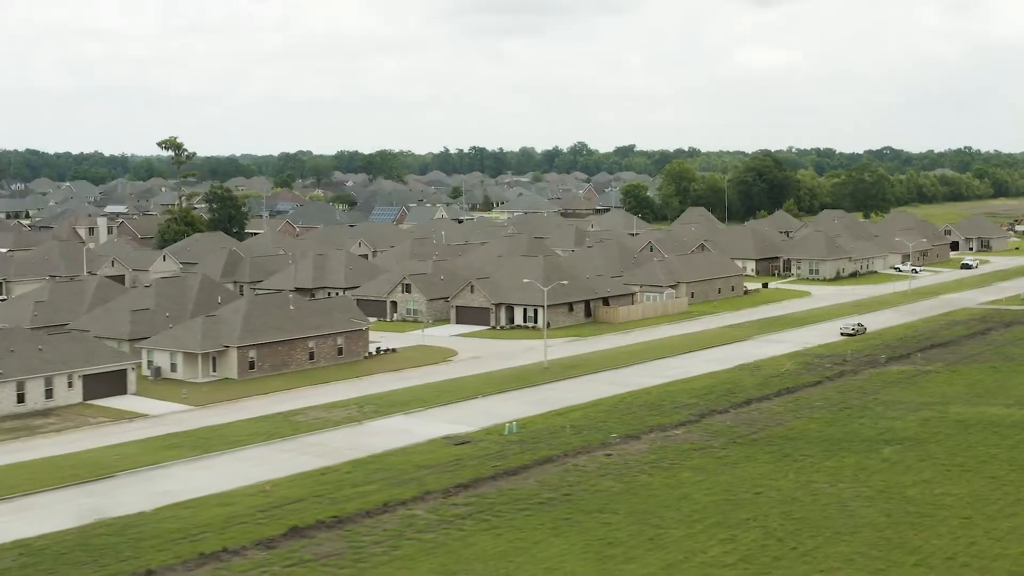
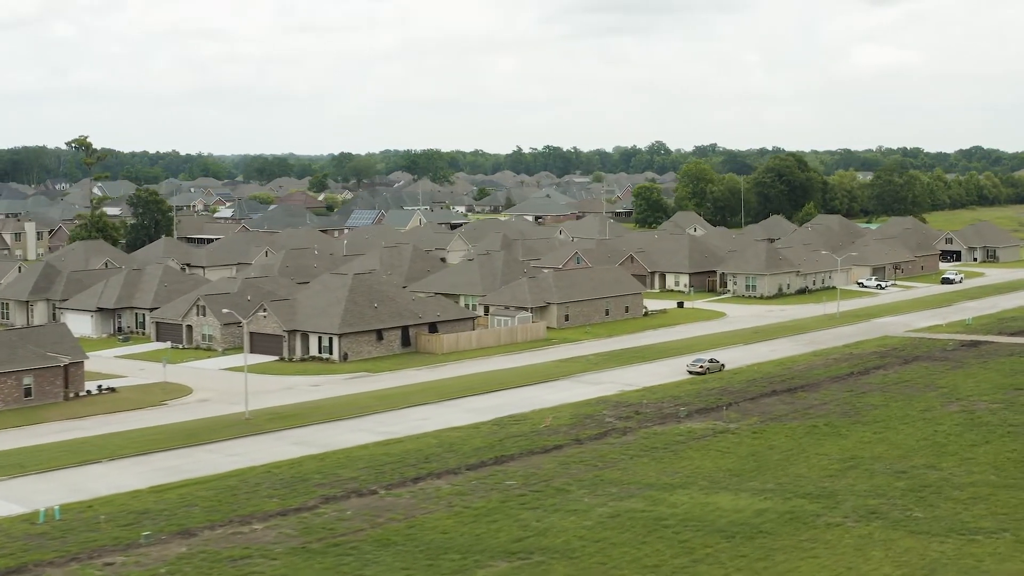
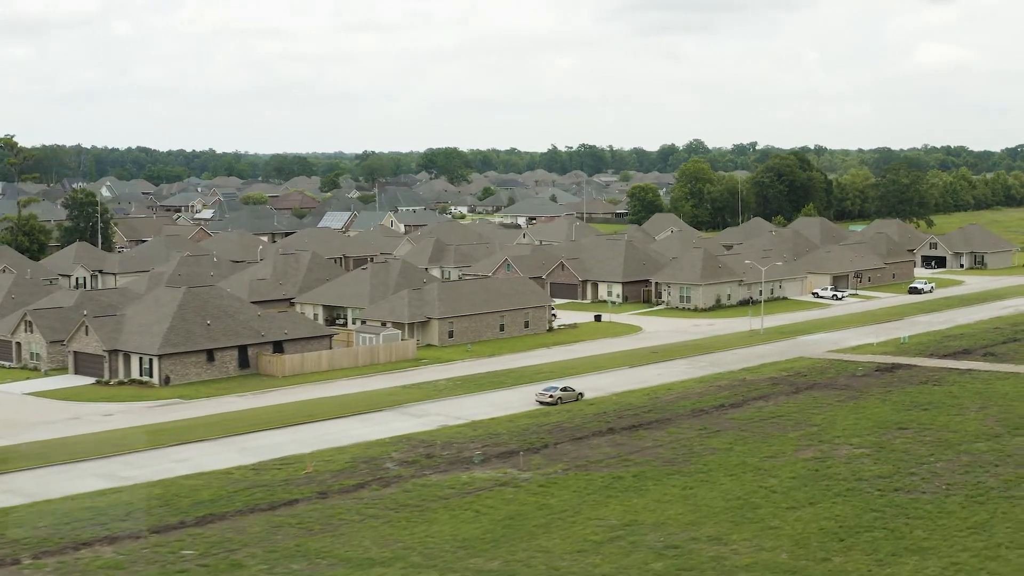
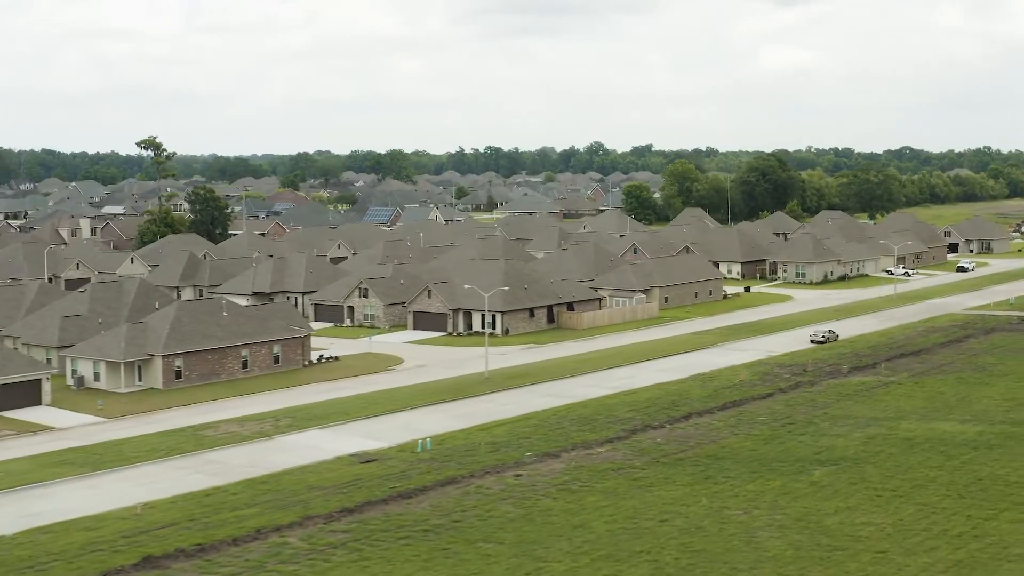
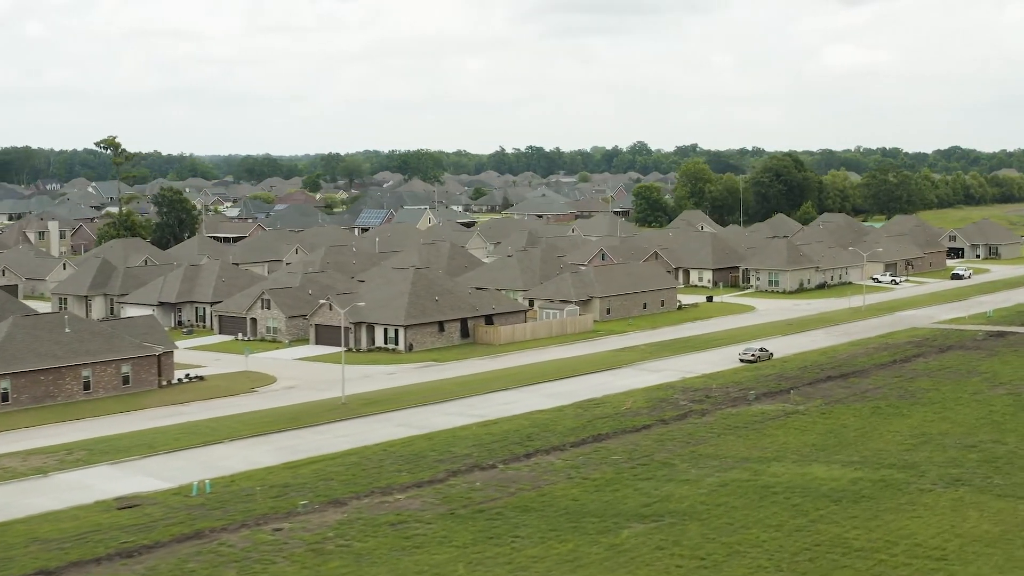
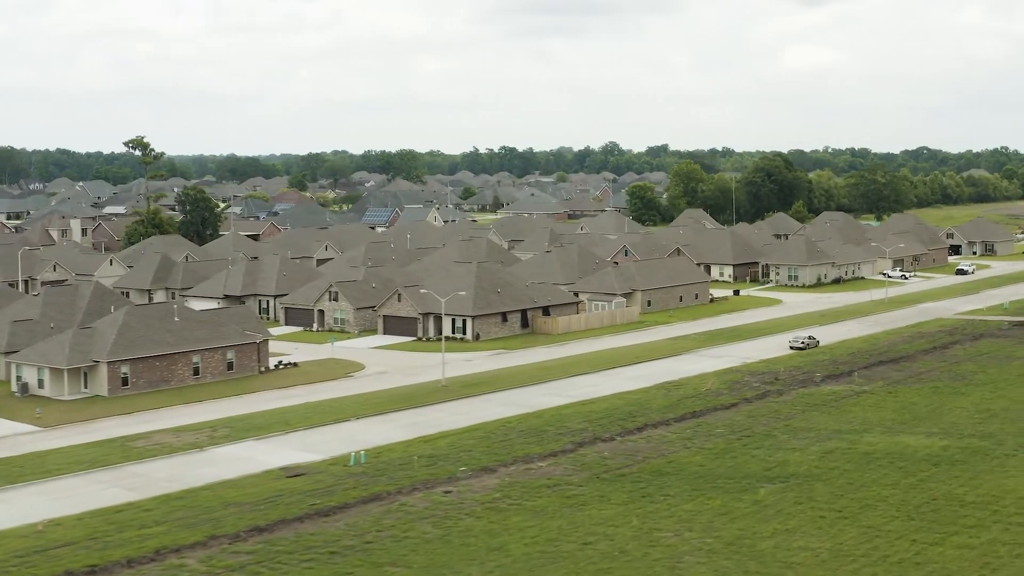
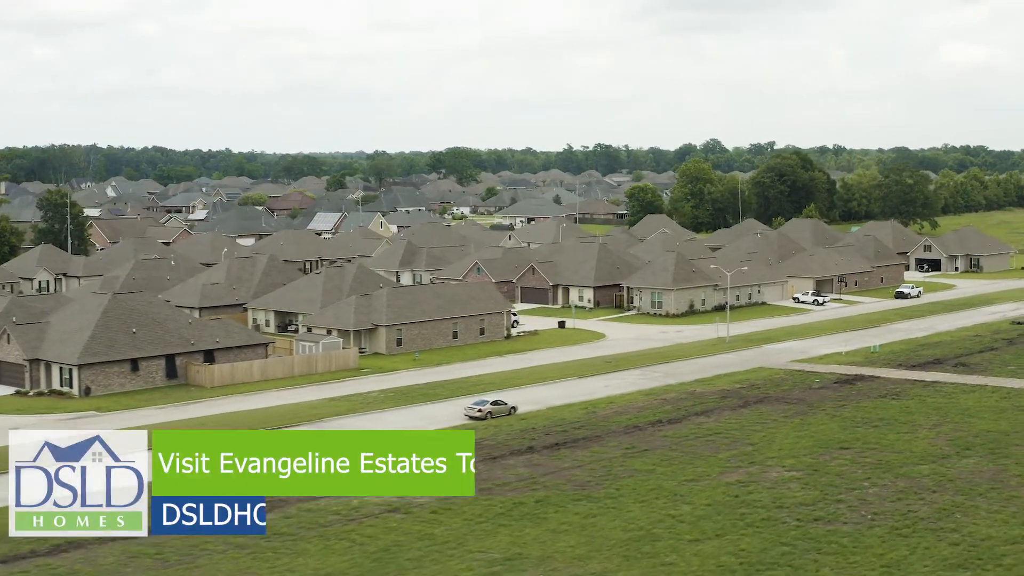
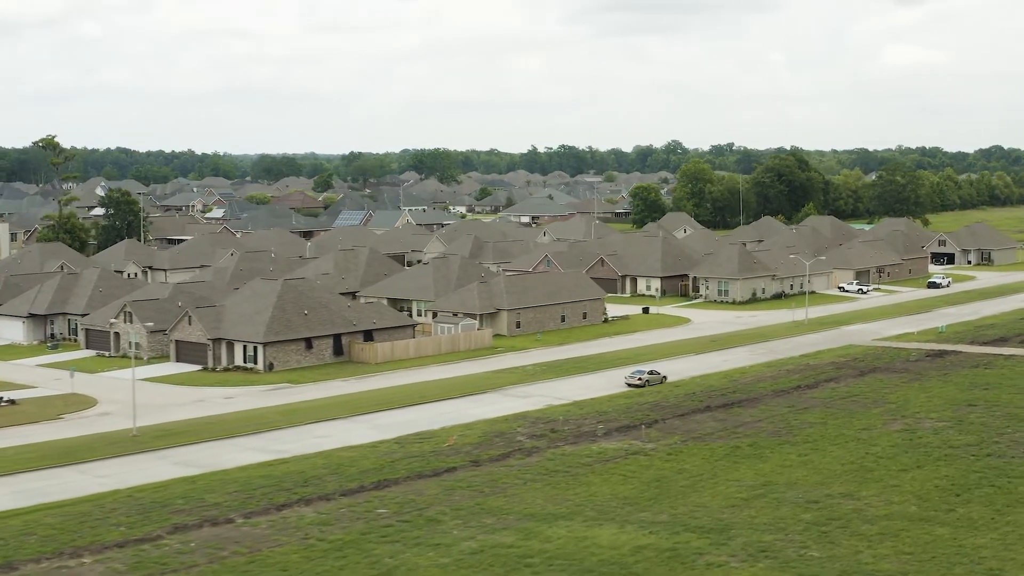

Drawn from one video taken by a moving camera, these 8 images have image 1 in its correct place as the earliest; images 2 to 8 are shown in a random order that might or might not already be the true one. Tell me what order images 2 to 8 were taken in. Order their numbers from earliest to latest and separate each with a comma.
4, 6, 5, 2, 8, 3, 7
